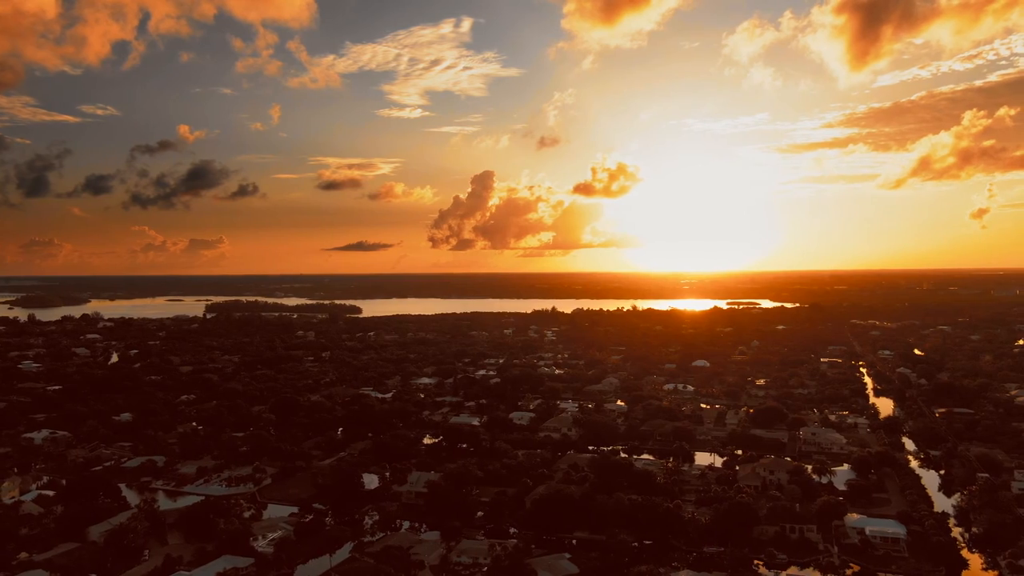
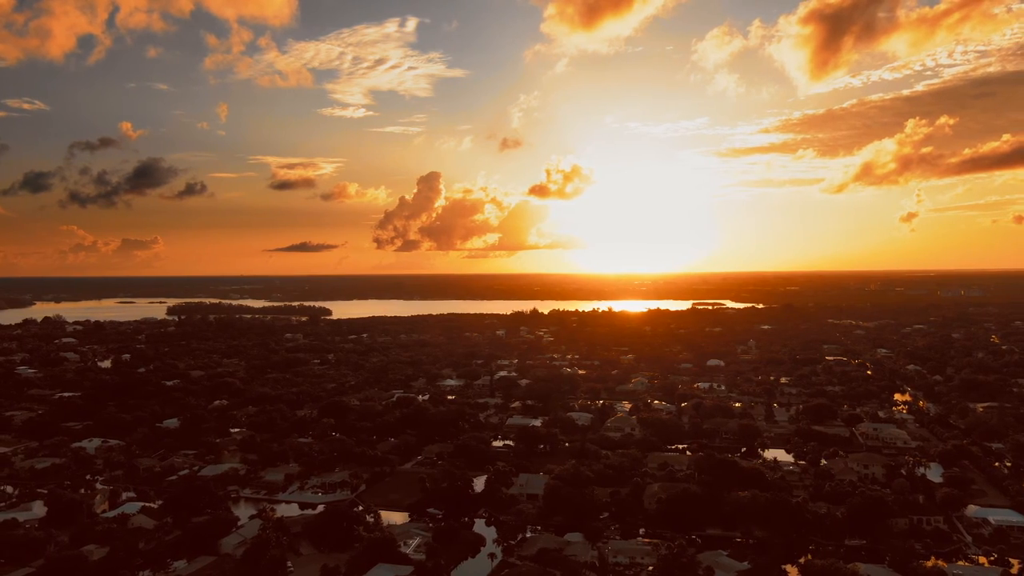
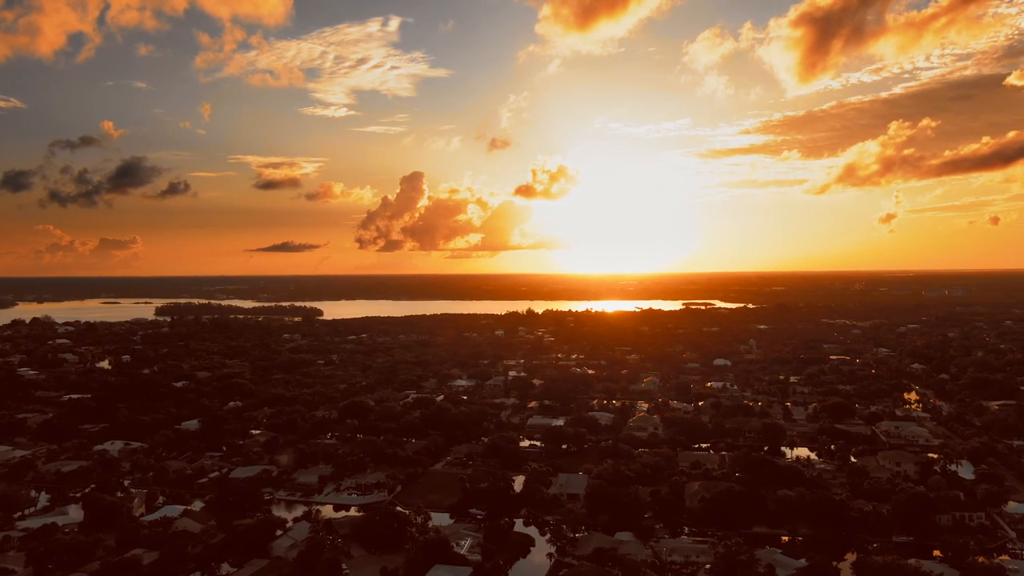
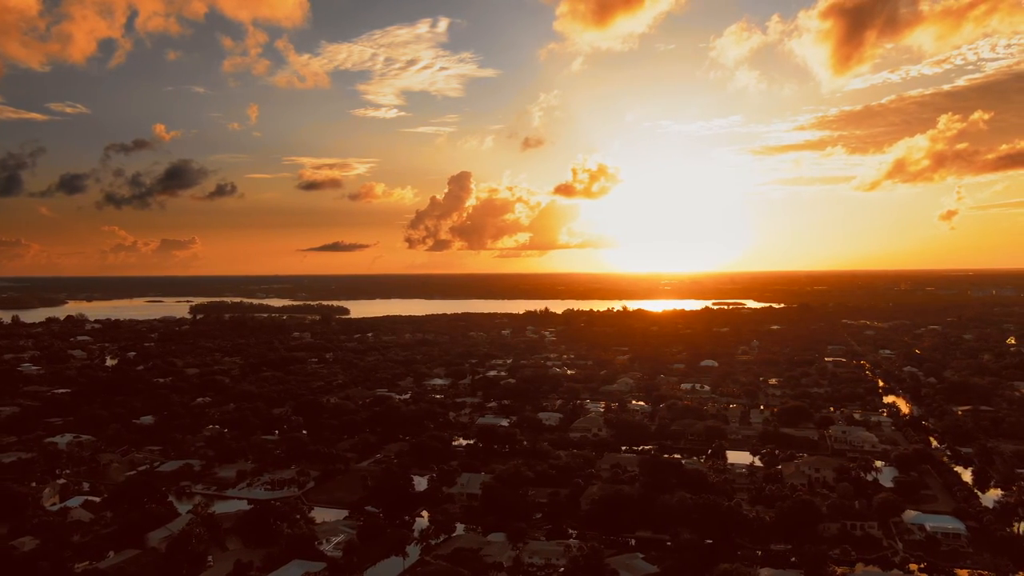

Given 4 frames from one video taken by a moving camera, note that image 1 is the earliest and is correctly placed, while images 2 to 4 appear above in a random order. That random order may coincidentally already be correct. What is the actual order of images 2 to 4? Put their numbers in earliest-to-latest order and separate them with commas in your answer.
4, 2, 3
